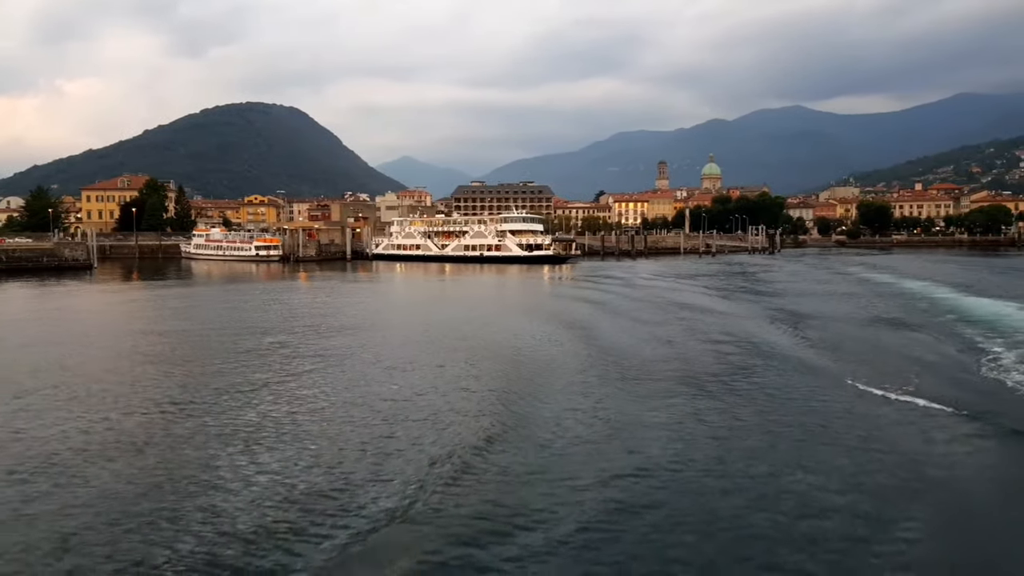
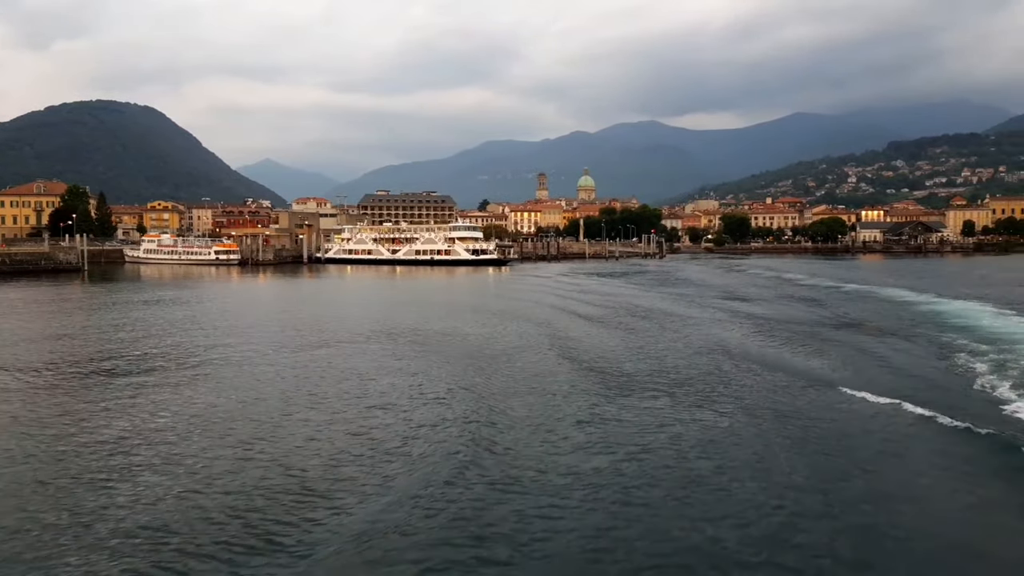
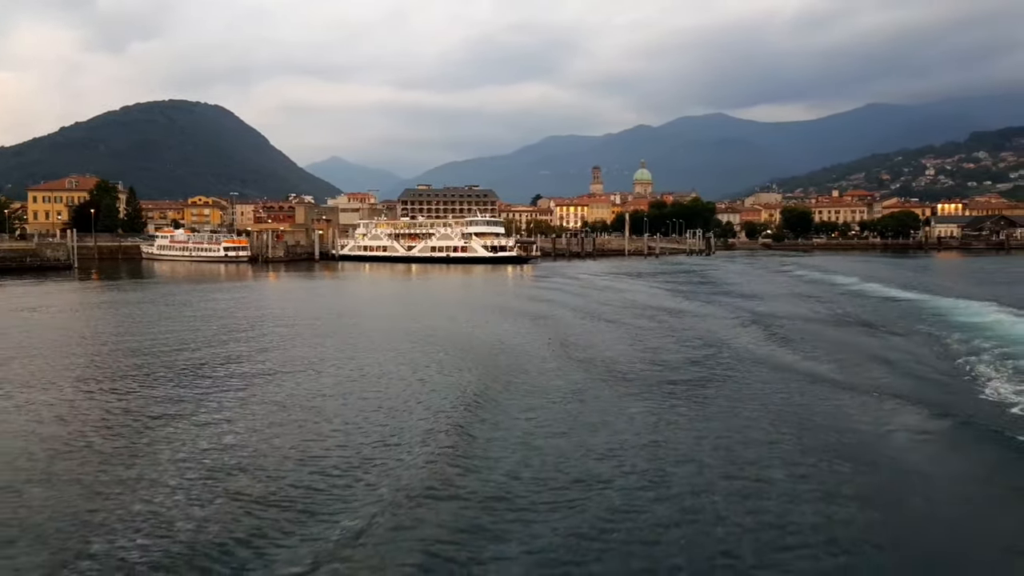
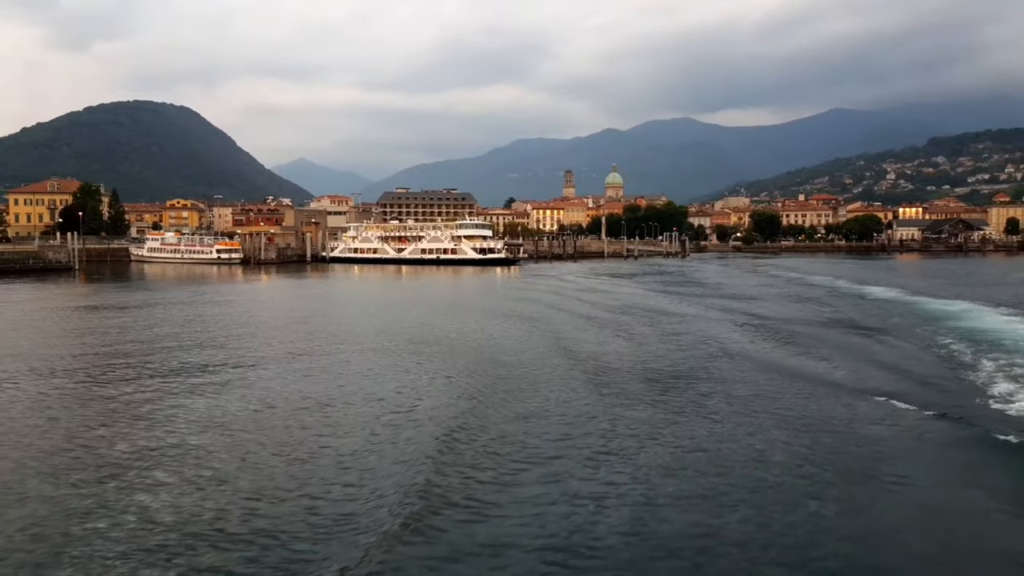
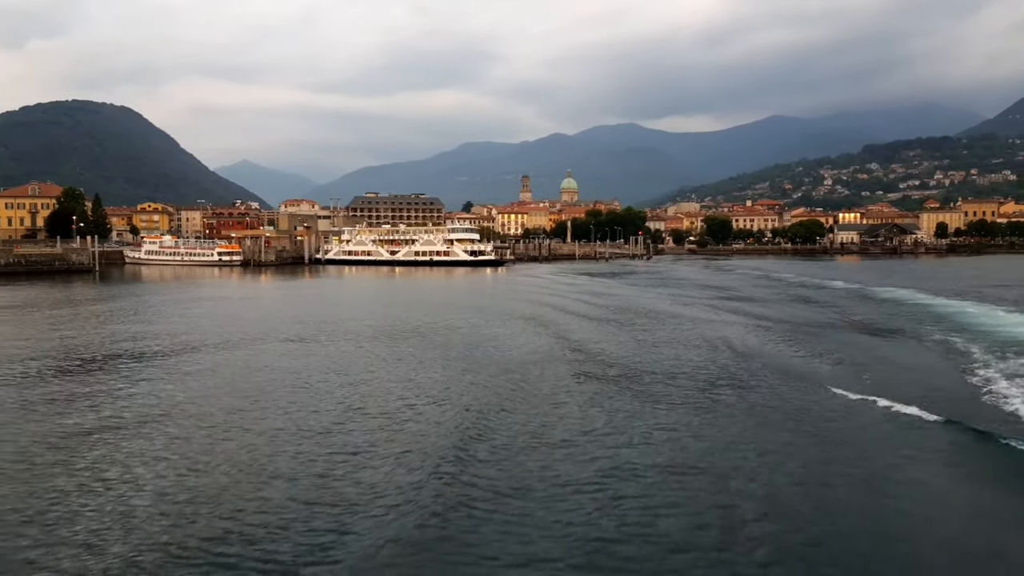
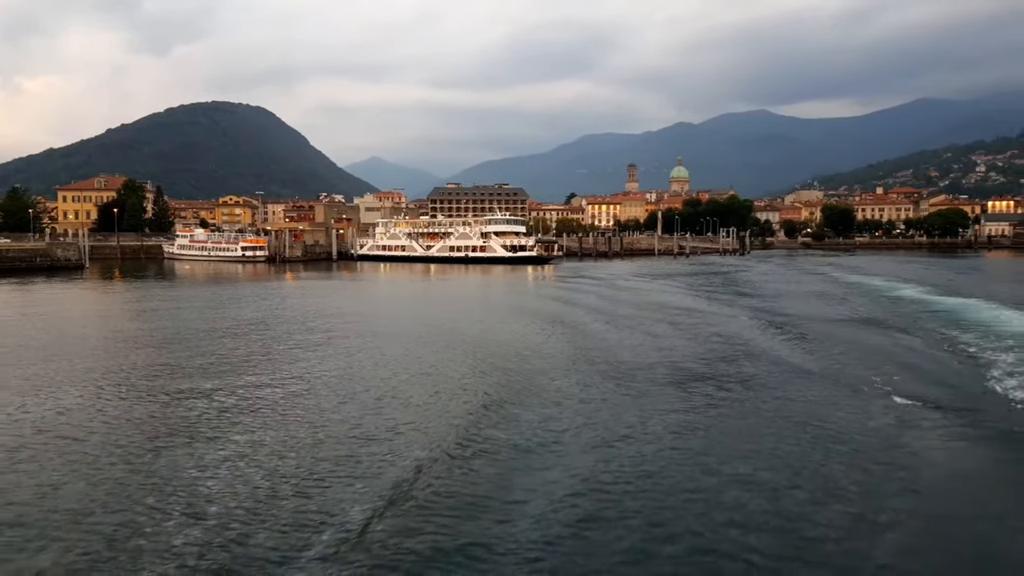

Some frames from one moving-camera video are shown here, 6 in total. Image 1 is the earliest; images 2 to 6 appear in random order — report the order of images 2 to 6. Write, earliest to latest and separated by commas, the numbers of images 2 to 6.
6, 3, 4, 2, 5
